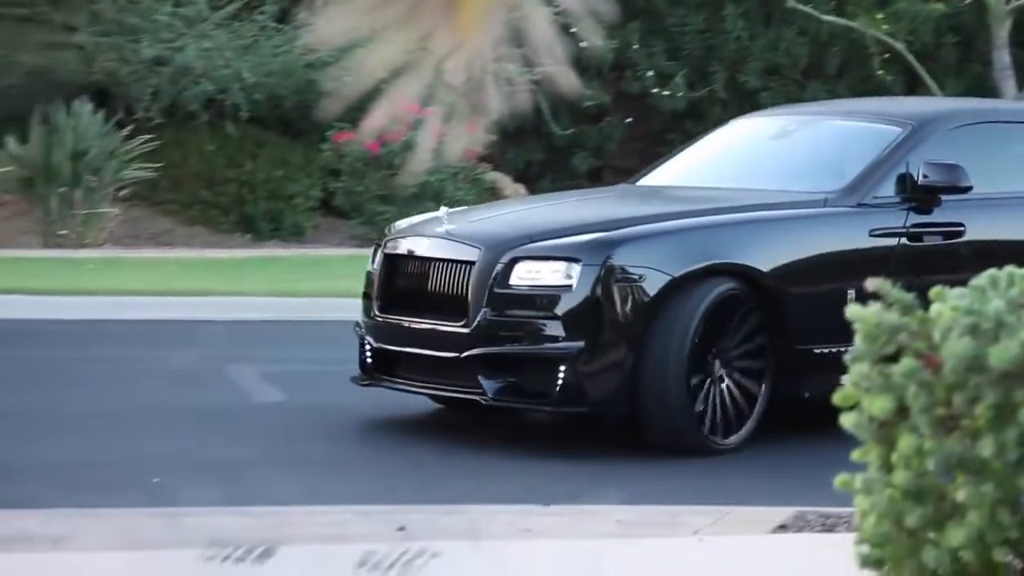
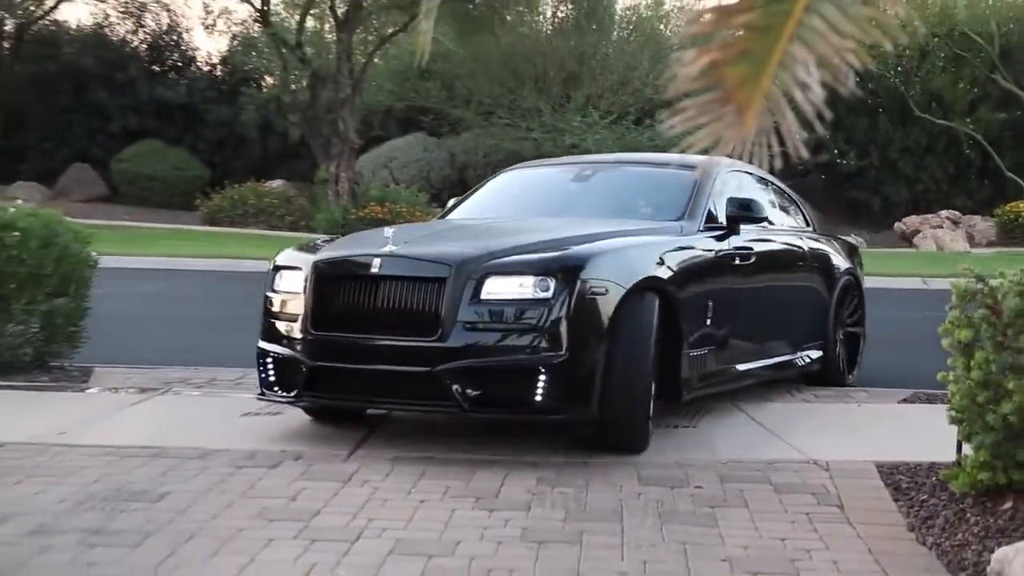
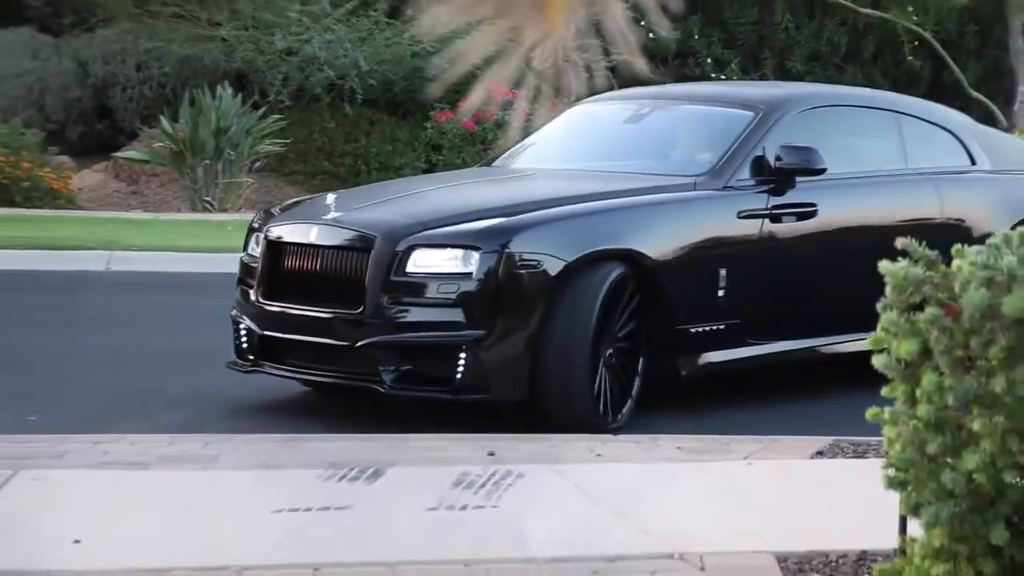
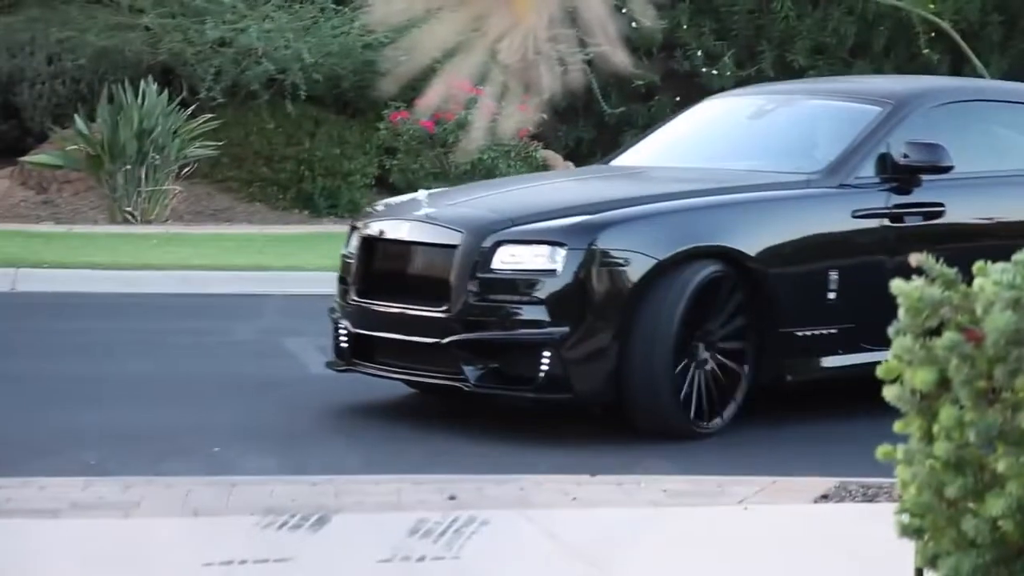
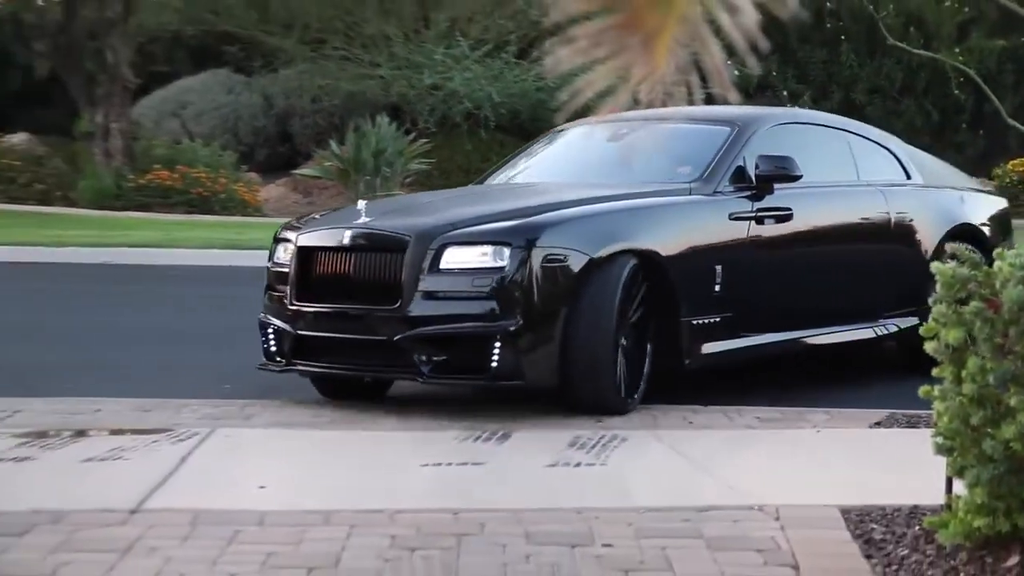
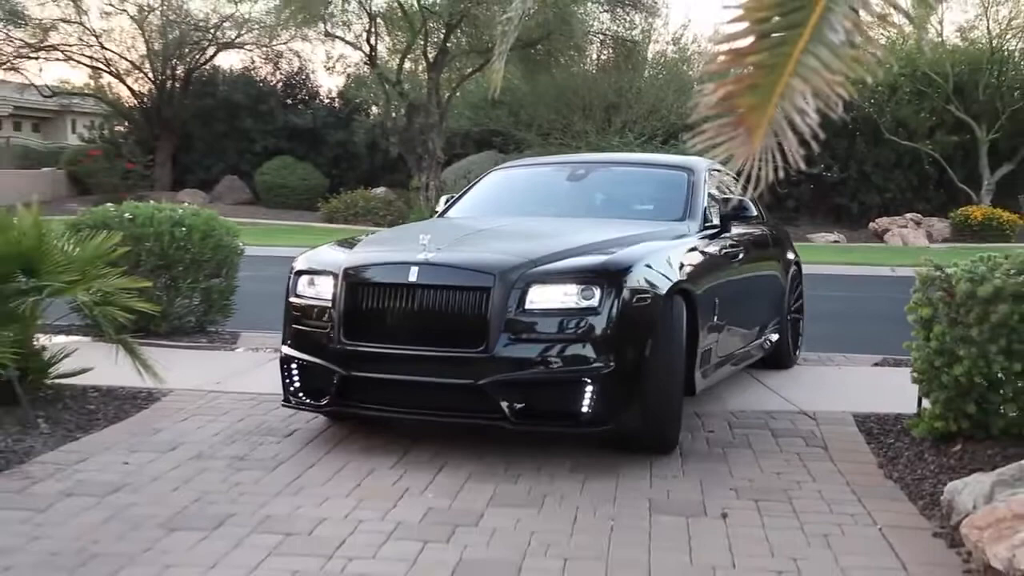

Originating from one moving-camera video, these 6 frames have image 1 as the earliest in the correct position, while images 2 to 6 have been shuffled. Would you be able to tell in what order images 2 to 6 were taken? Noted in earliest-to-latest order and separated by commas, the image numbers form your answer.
4, 3, 5, 2, 6
